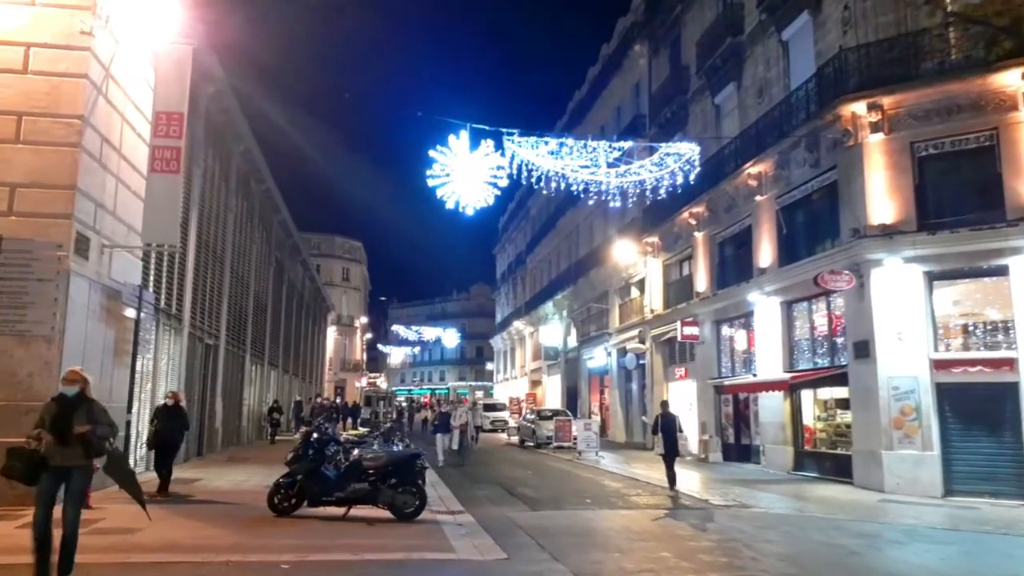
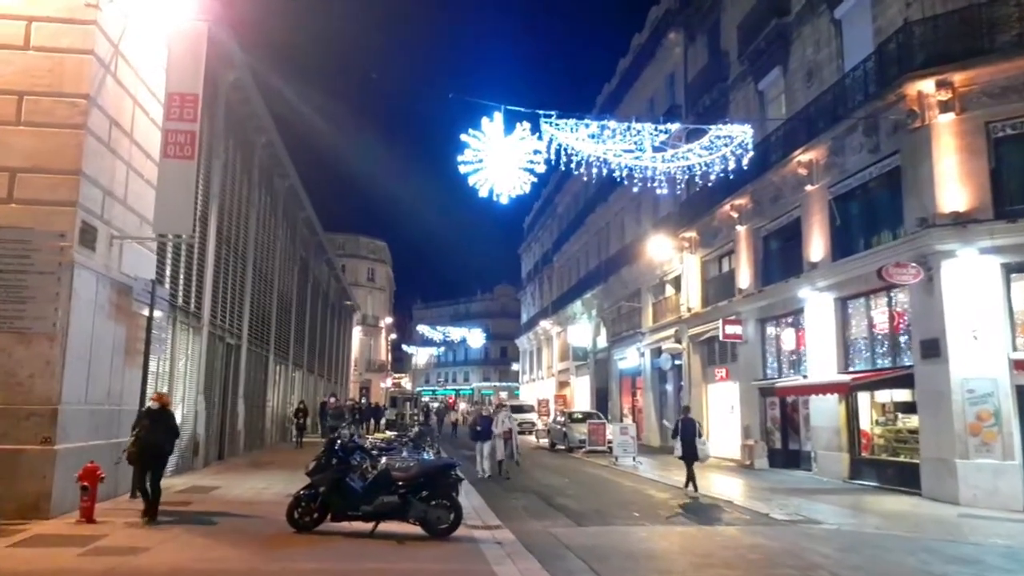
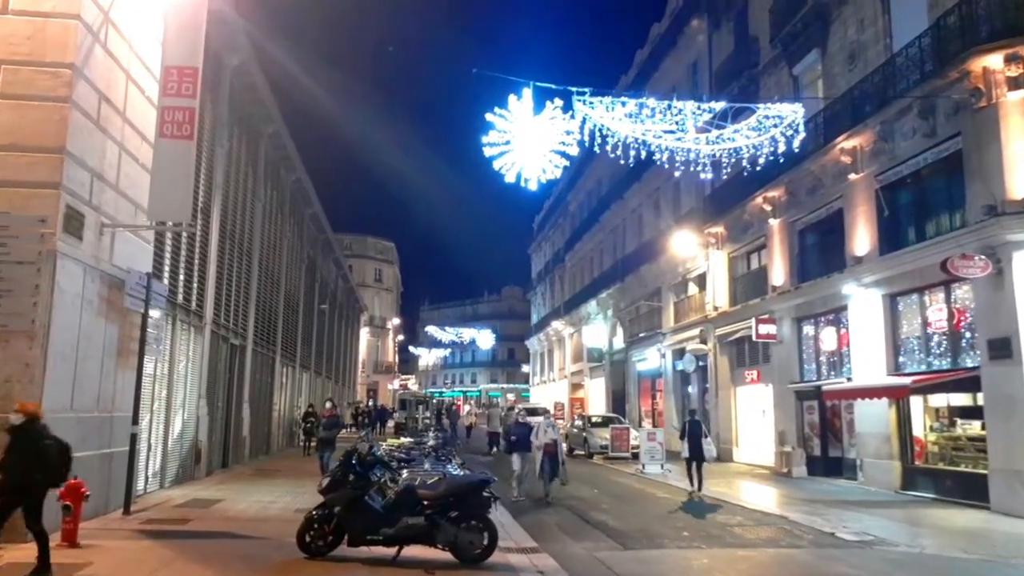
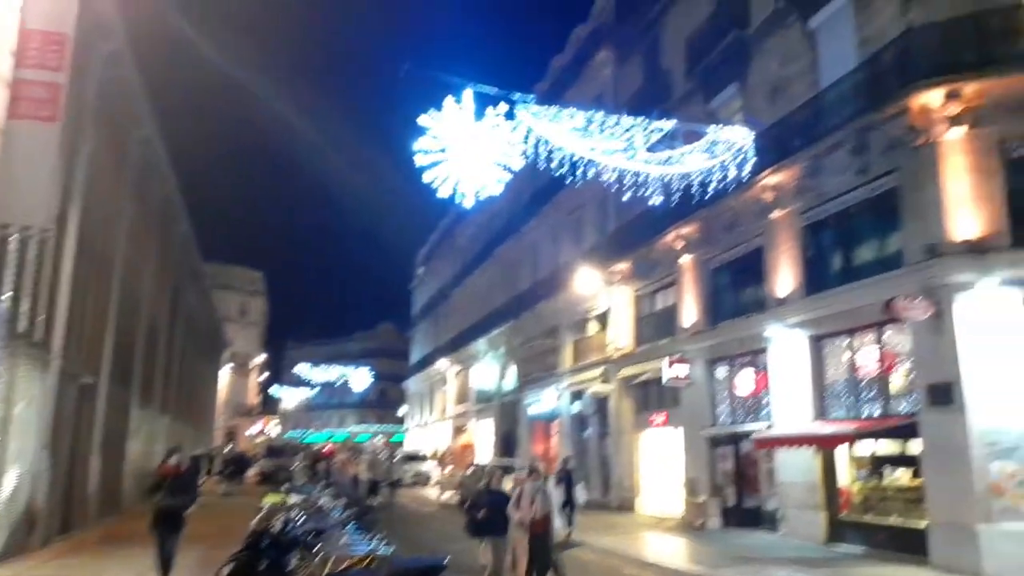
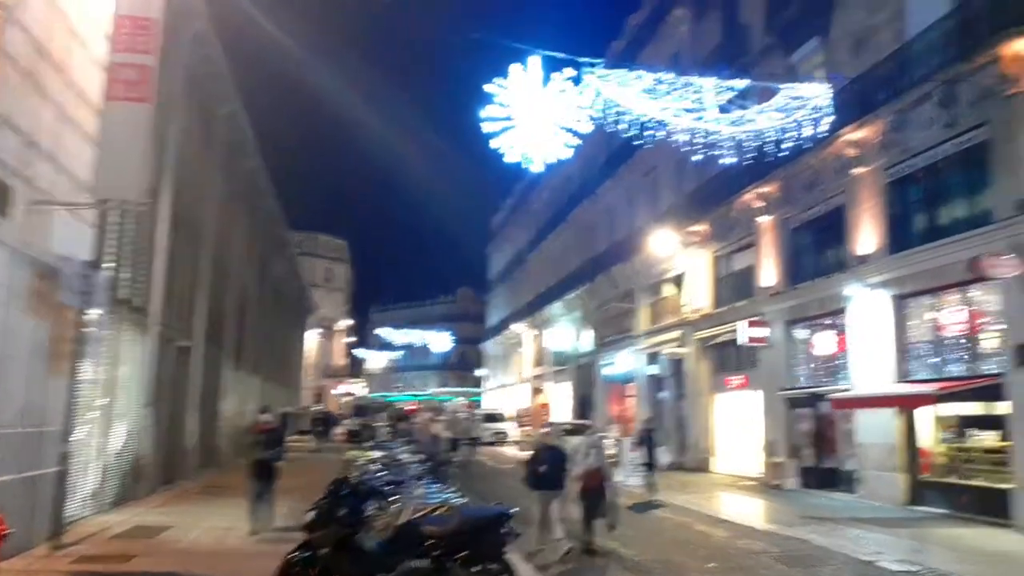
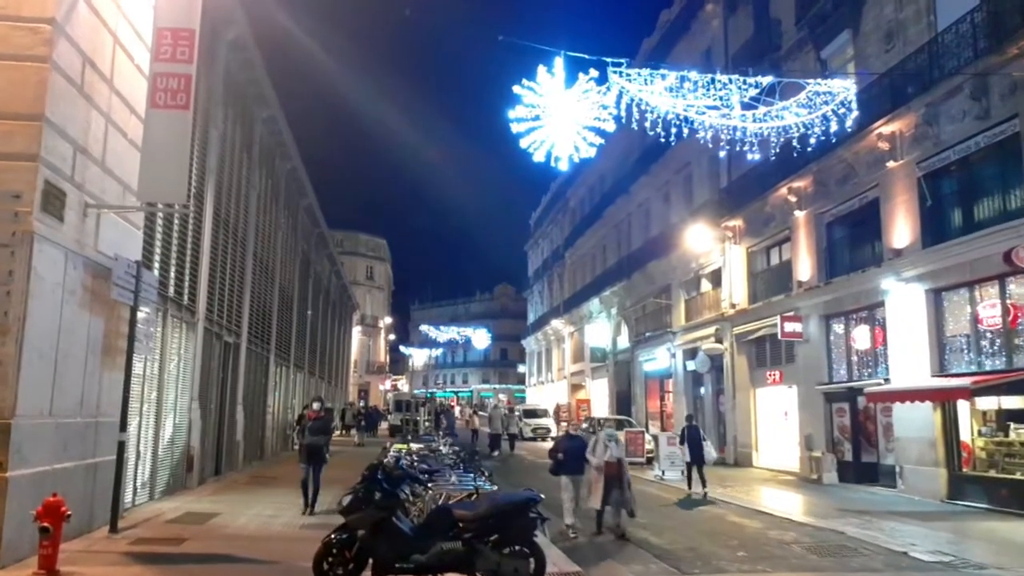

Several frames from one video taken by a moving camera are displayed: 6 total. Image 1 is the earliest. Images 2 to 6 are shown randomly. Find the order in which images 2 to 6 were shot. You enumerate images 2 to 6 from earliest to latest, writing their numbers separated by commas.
2, 3, 6, 5, 4
